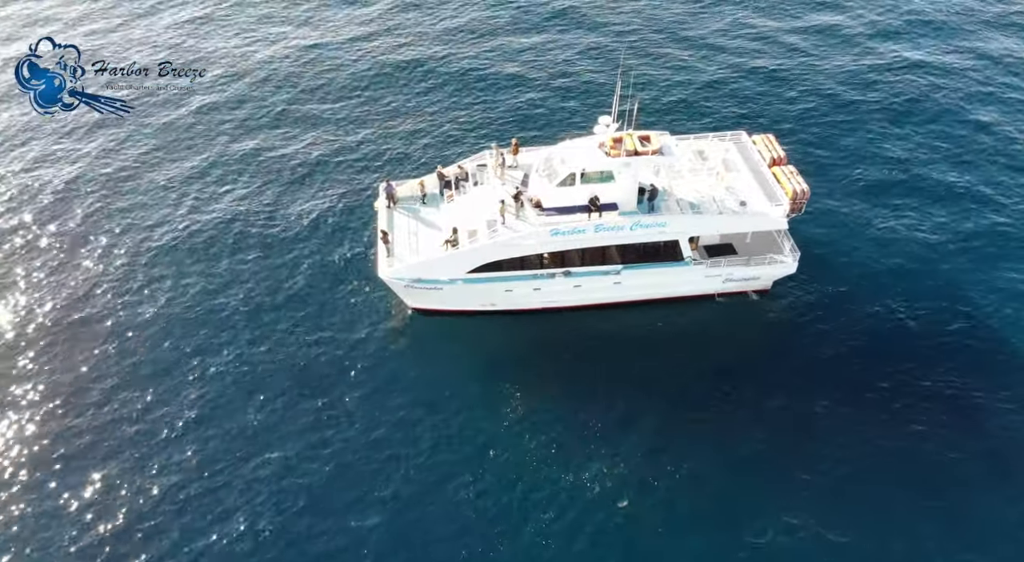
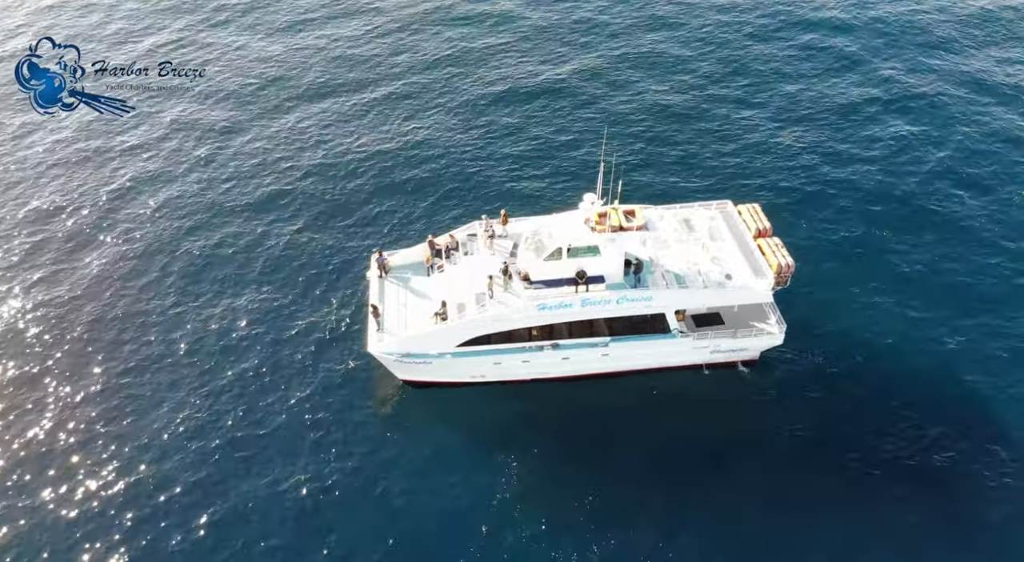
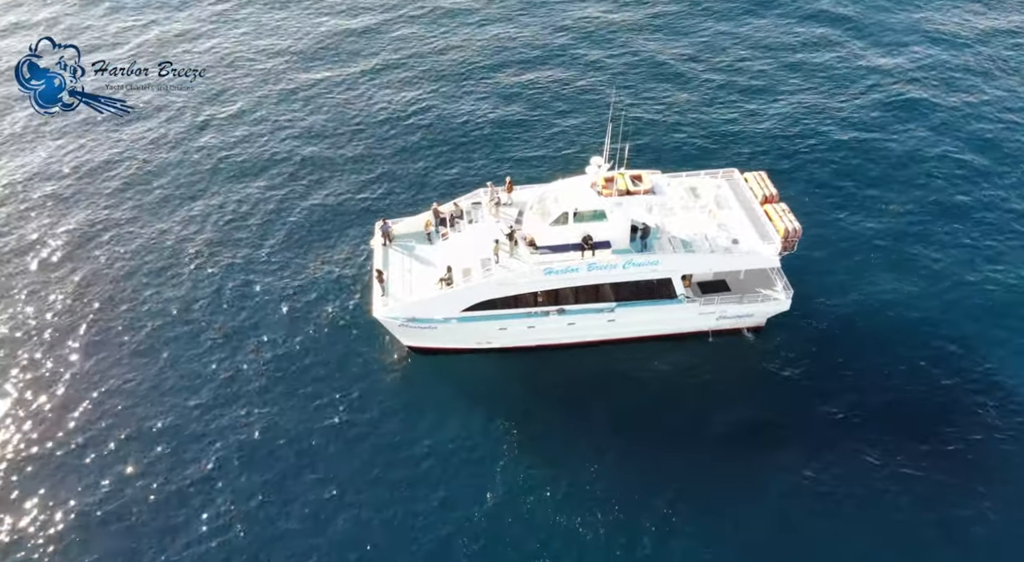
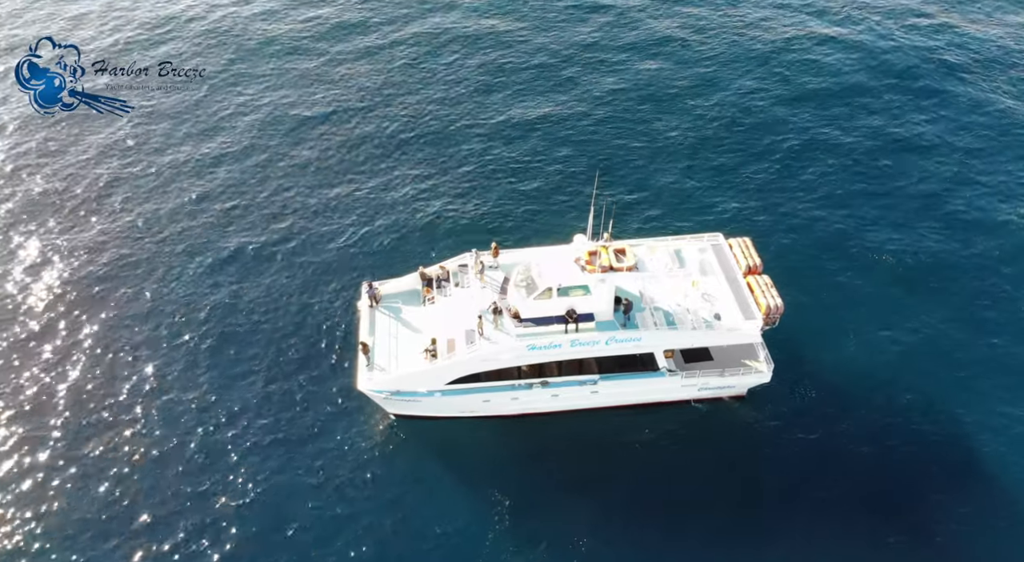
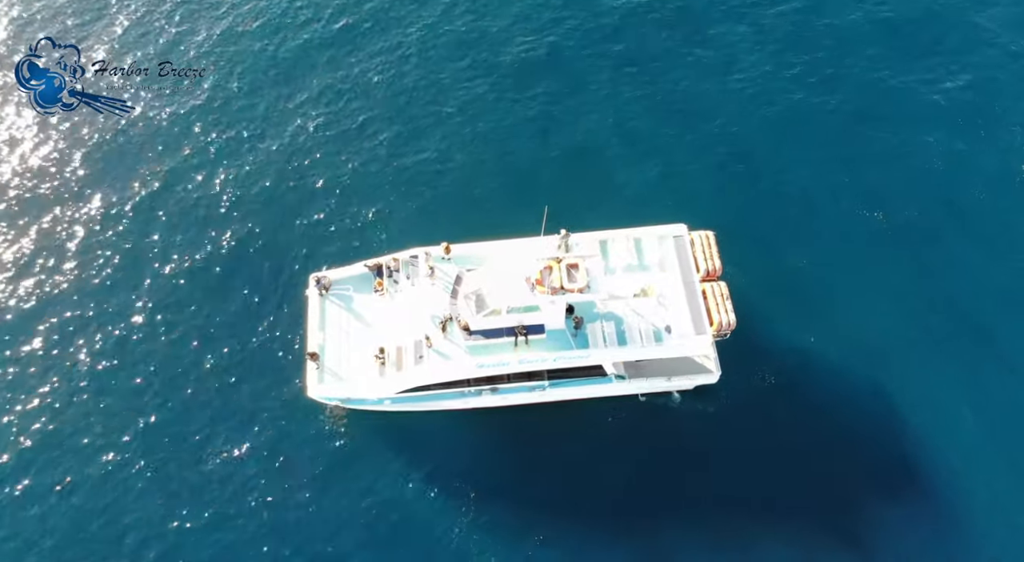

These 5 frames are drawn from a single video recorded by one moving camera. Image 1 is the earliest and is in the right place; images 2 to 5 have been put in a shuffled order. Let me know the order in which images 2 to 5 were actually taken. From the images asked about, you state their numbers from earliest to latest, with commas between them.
3, 2, 4, 5
